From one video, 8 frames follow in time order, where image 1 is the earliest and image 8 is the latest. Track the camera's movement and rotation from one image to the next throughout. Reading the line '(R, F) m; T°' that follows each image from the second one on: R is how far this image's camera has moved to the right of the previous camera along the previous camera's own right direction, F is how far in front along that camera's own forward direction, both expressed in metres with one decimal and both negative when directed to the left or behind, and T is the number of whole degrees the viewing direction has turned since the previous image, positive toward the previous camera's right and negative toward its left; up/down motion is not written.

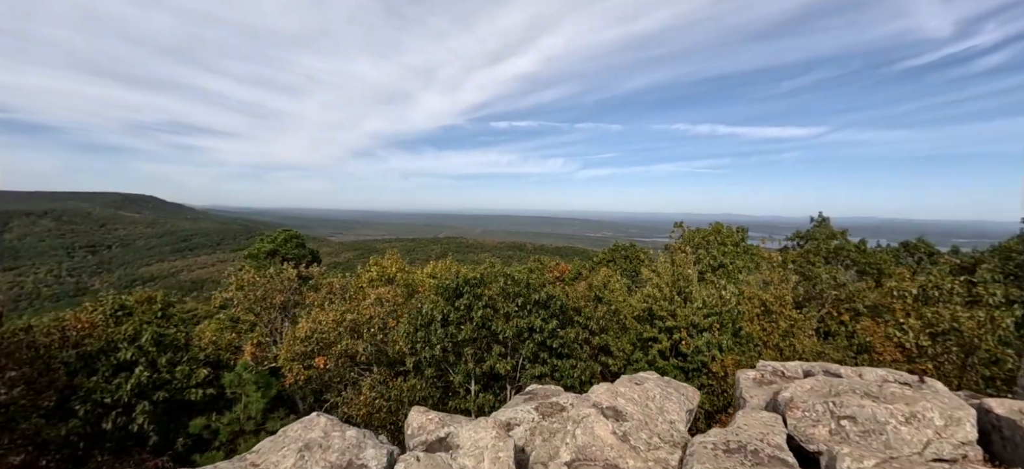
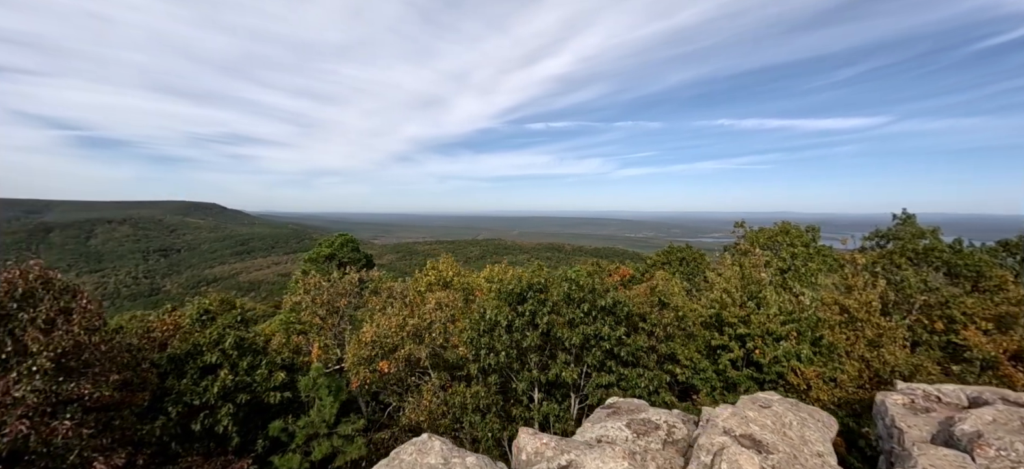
(-0.8, +0.4) m; -5°
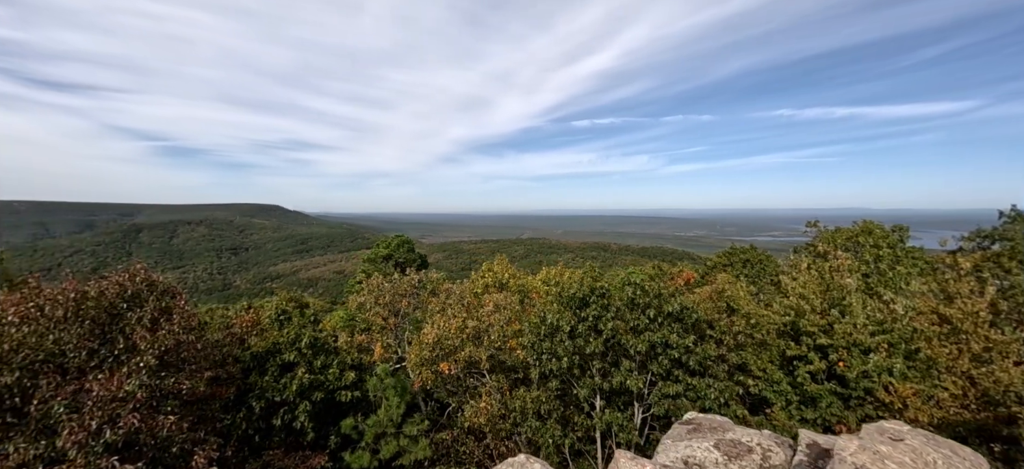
(-0.5, +0.2) m; -6°
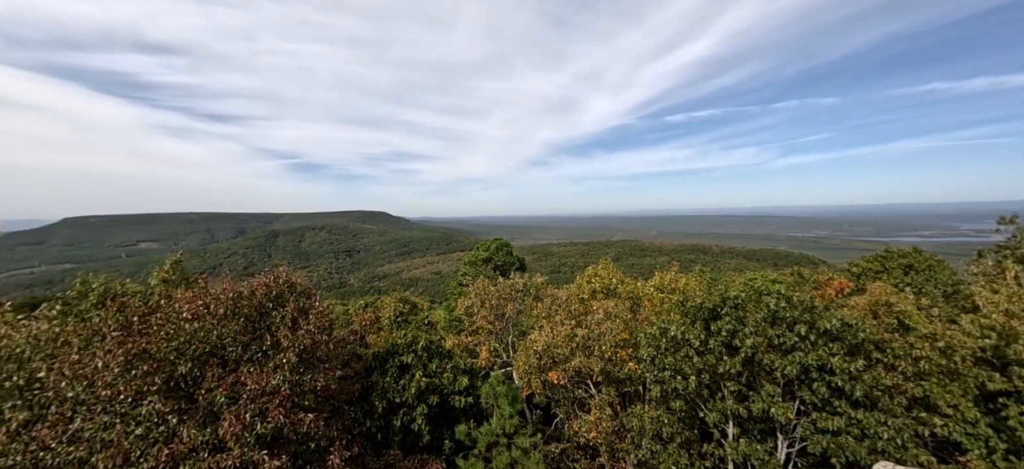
(-0.7, +0.6) m; -12°
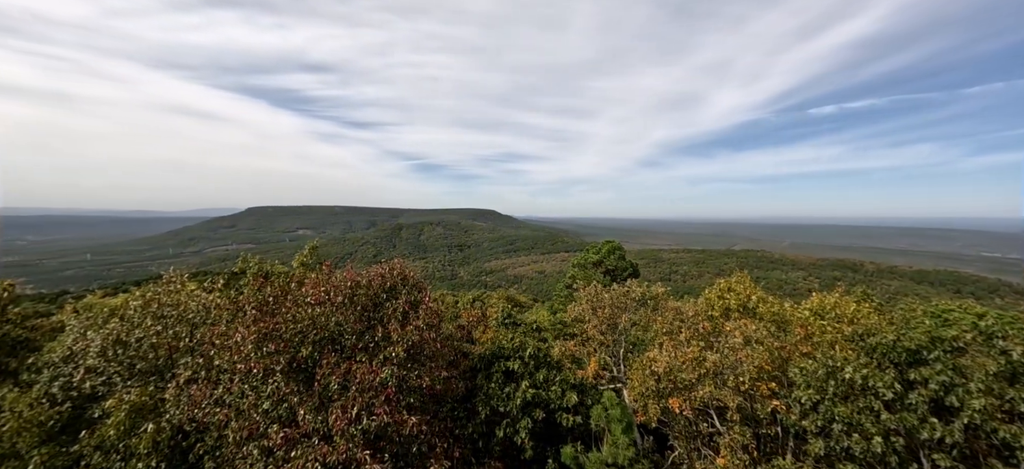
(-0.4, +1.0) m; -15°
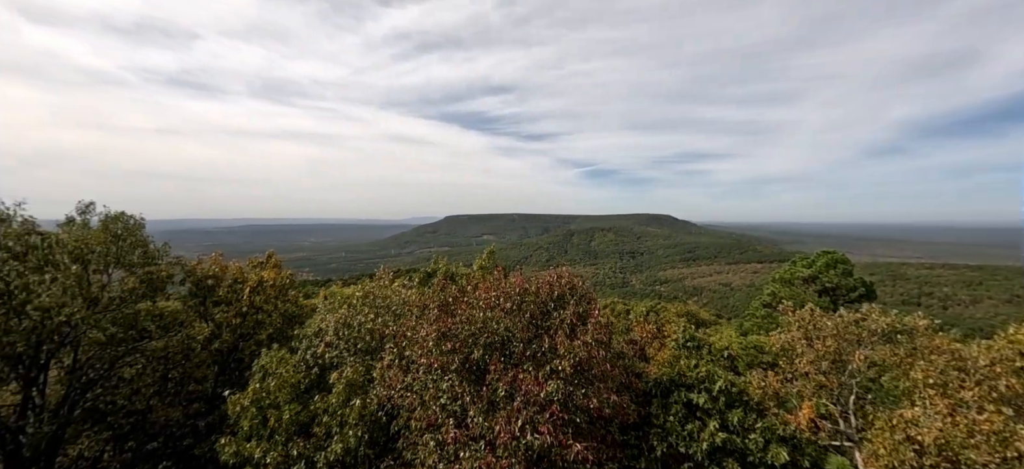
(-0.1, +0.7) m; -24°
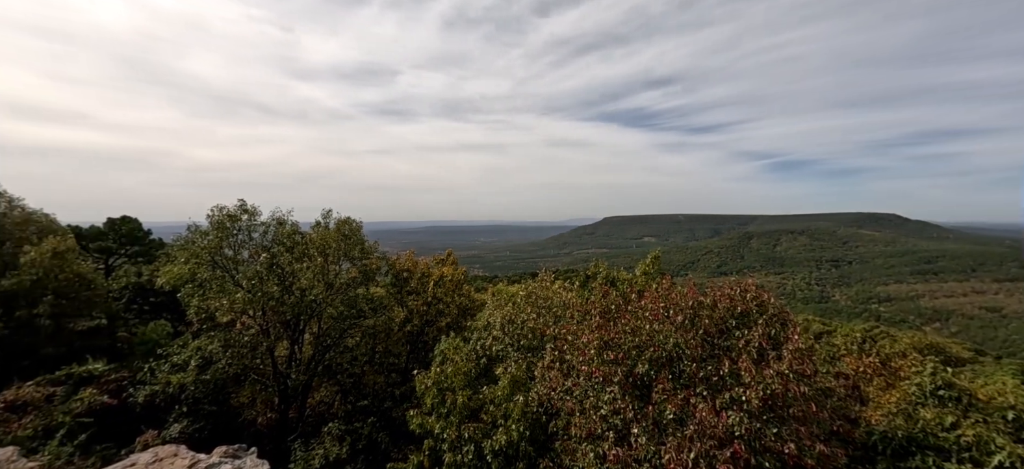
(-0.1, +0.2) m; -22°
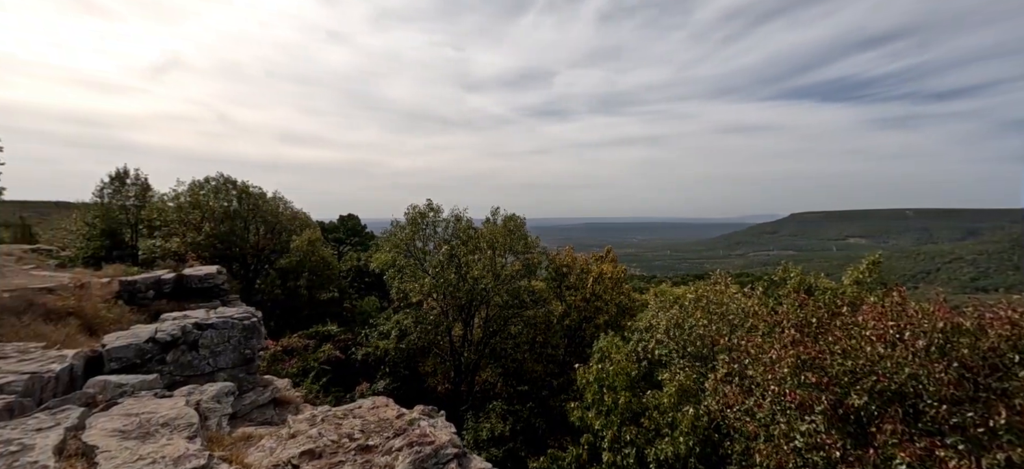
(-0.2, 0.0) m; -22°
